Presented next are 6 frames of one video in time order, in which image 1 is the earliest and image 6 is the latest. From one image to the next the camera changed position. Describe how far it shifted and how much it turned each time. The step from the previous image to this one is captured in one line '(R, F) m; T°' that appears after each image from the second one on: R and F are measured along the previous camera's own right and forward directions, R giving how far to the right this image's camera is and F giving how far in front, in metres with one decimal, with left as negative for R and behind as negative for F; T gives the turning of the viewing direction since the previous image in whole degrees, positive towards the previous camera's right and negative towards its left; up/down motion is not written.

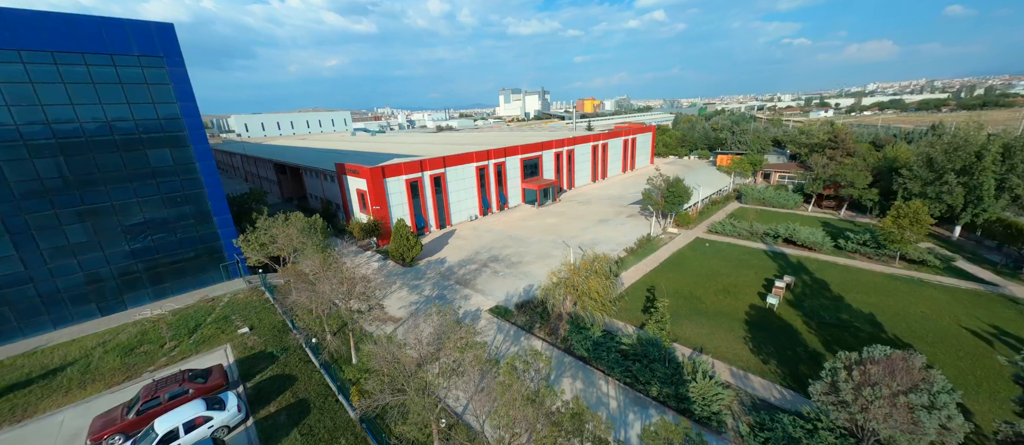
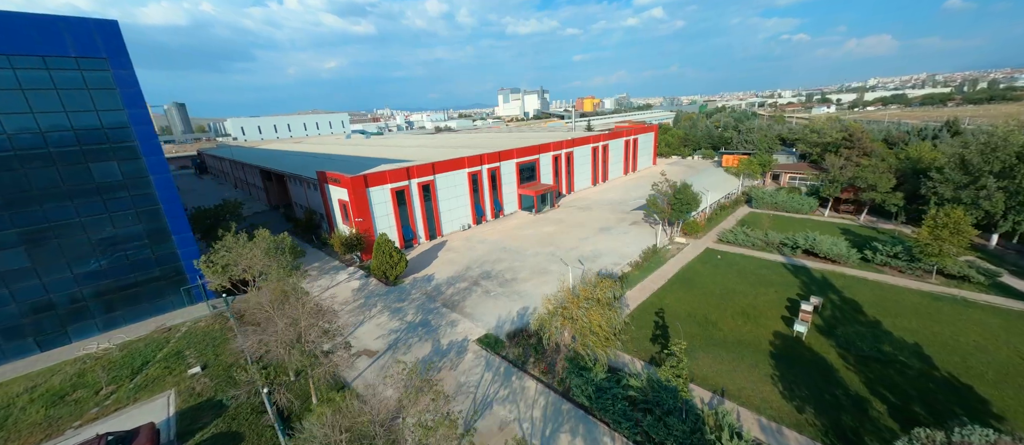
(+0.4, +1.7) m; 0°
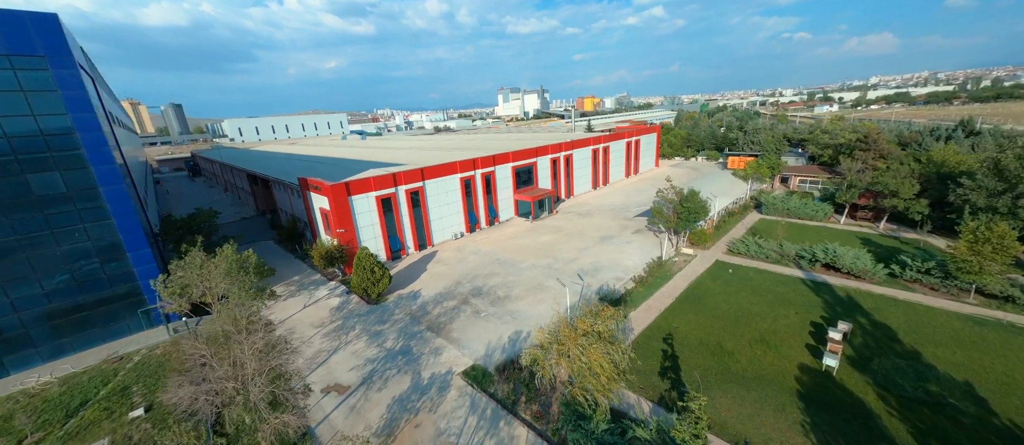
(+0.3, +1.5) m; 0°
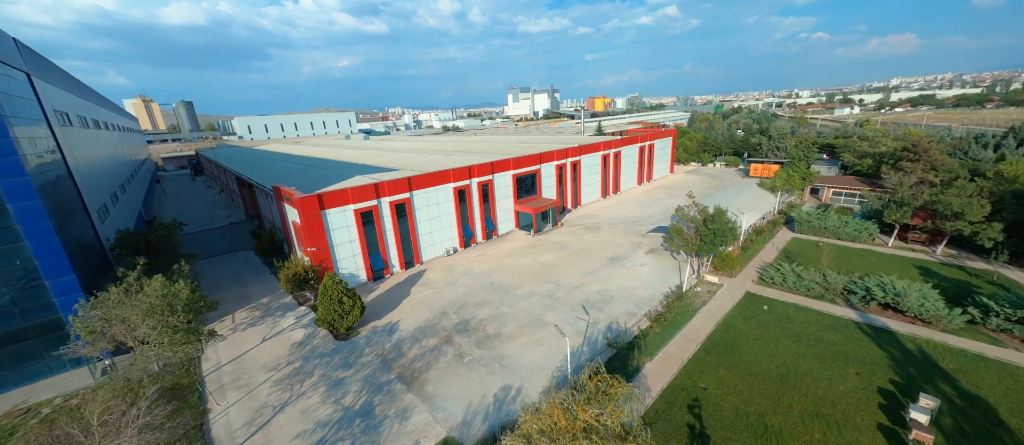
(+0.6, +2.5) m; -1°
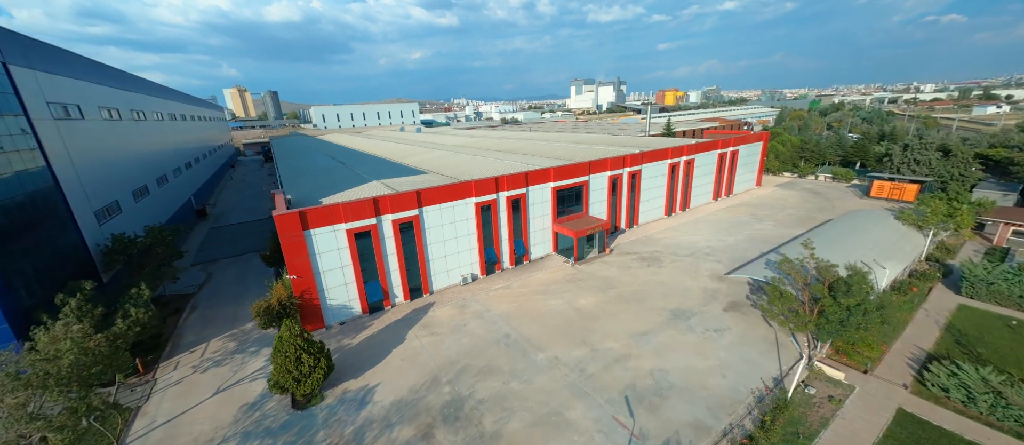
(+1.0, +4.4) m; -9°
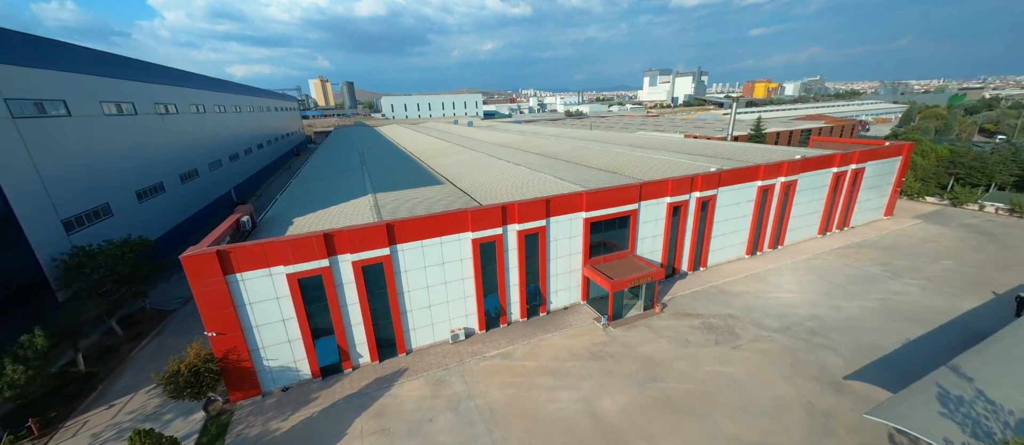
(+1.7, +4.8) m; -9°
